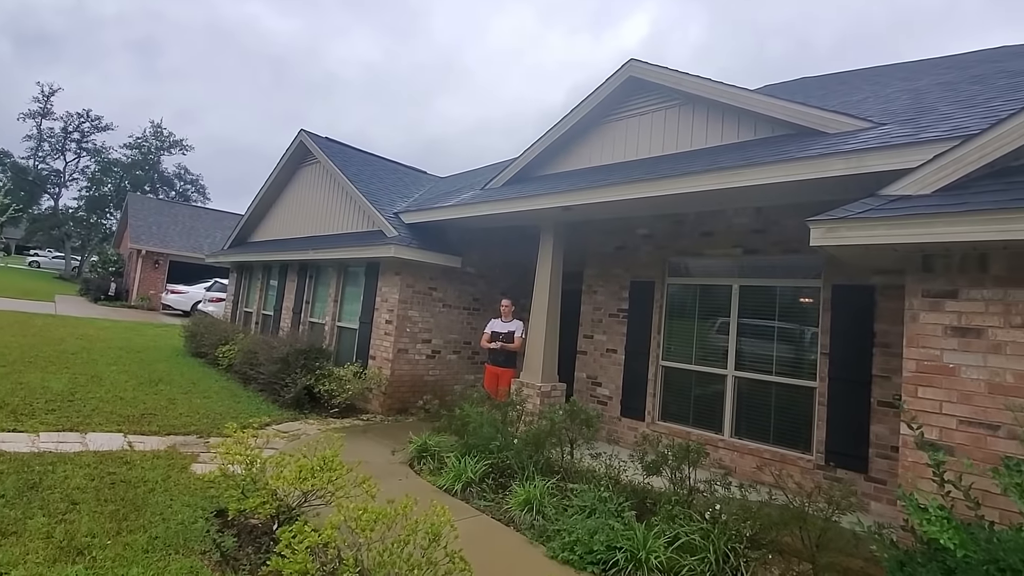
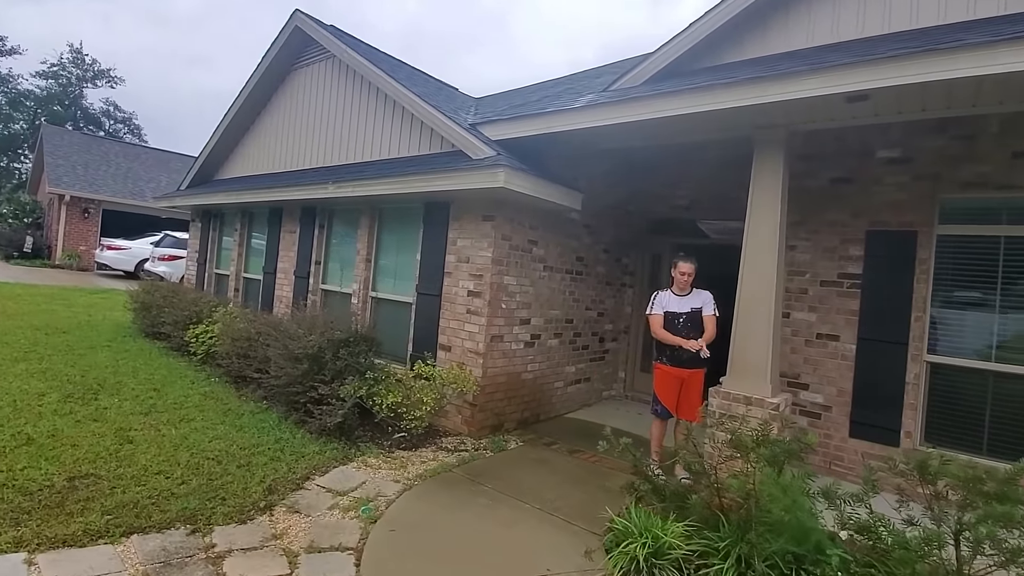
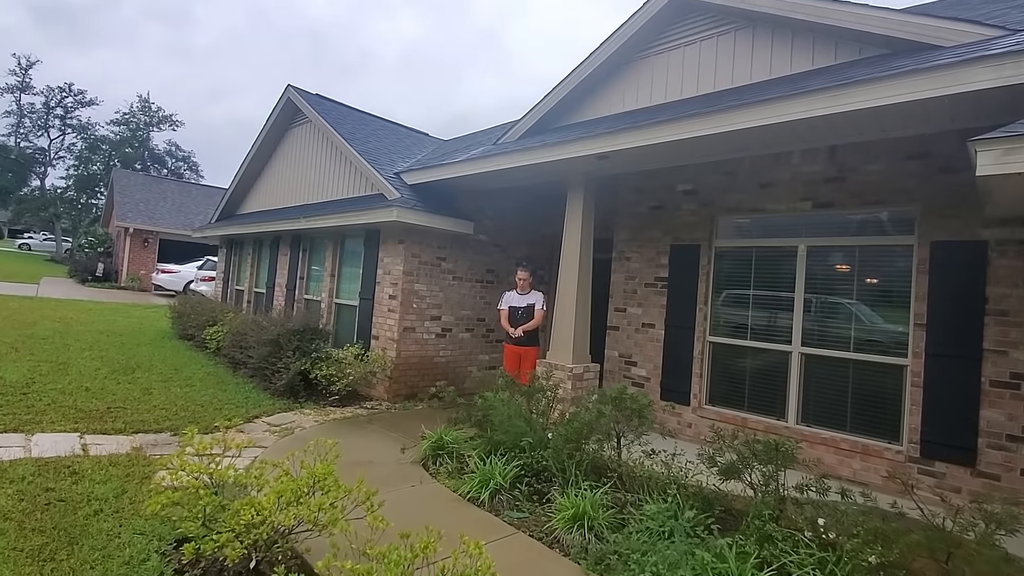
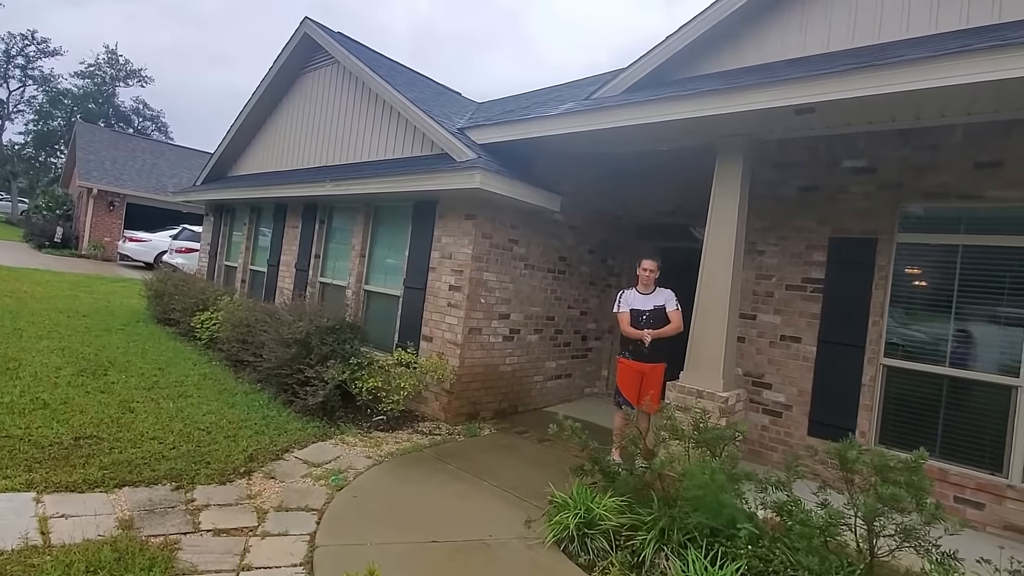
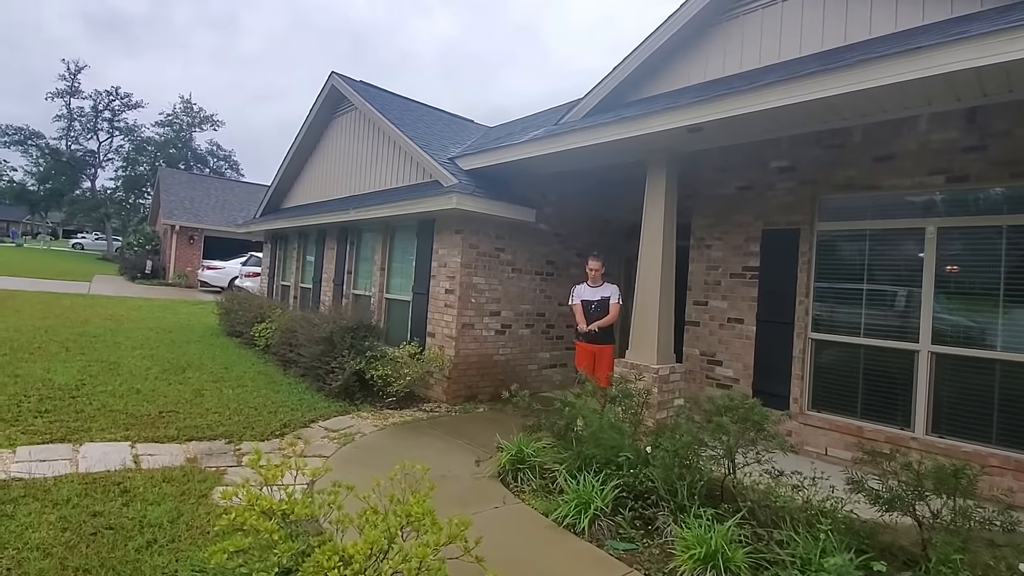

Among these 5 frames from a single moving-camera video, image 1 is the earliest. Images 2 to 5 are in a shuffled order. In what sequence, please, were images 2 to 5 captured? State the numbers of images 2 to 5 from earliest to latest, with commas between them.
3, 5, 4, 2
